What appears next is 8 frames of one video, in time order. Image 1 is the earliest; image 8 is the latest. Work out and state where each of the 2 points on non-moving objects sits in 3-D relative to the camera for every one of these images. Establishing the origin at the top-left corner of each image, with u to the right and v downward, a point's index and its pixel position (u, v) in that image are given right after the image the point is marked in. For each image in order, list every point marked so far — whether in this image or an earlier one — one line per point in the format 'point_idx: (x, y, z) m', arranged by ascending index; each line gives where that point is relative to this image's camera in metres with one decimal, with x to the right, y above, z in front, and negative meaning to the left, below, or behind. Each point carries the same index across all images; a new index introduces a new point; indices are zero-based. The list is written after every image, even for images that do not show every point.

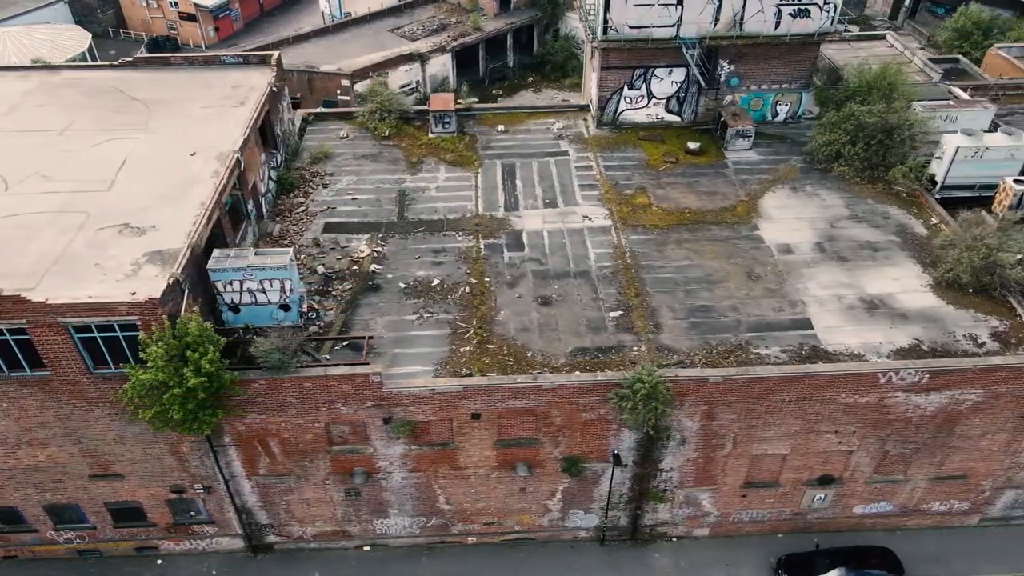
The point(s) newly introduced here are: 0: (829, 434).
0: (+7.8, -3.6, +19.1) m
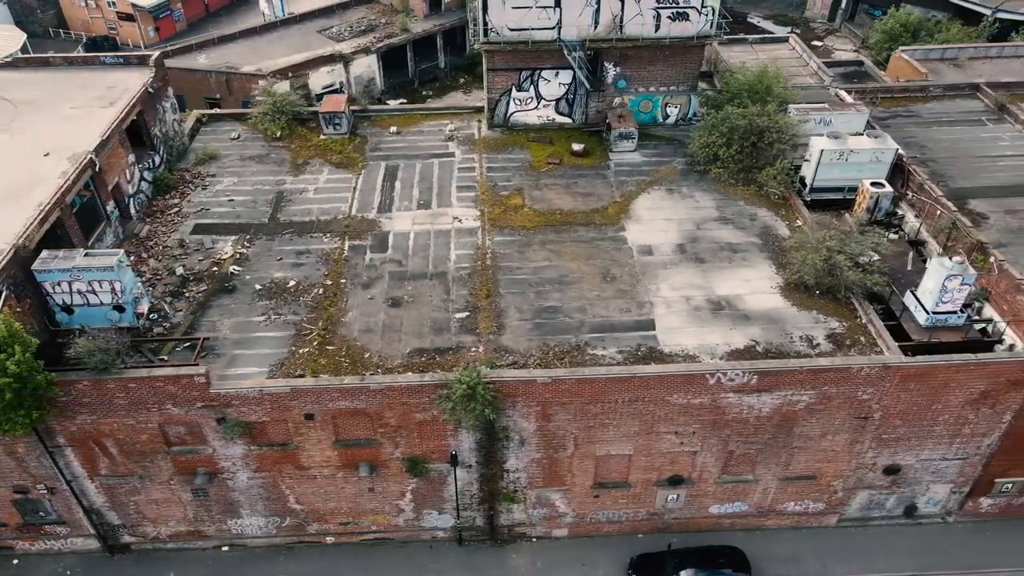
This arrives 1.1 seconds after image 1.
0: (+3.9, -3.6, +19.2) m
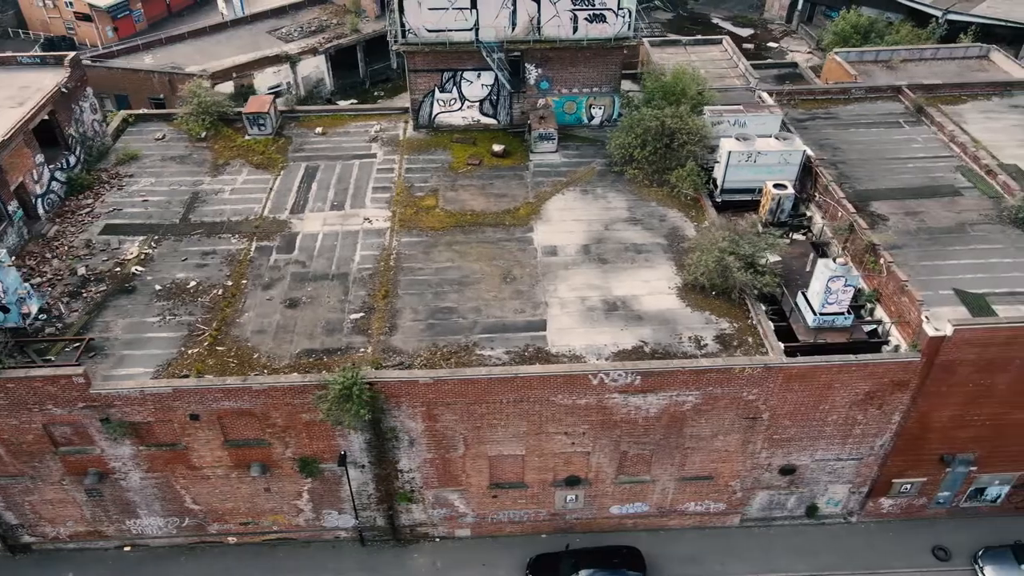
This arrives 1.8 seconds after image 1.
0: (+1.2, -3.7, +19.3) m
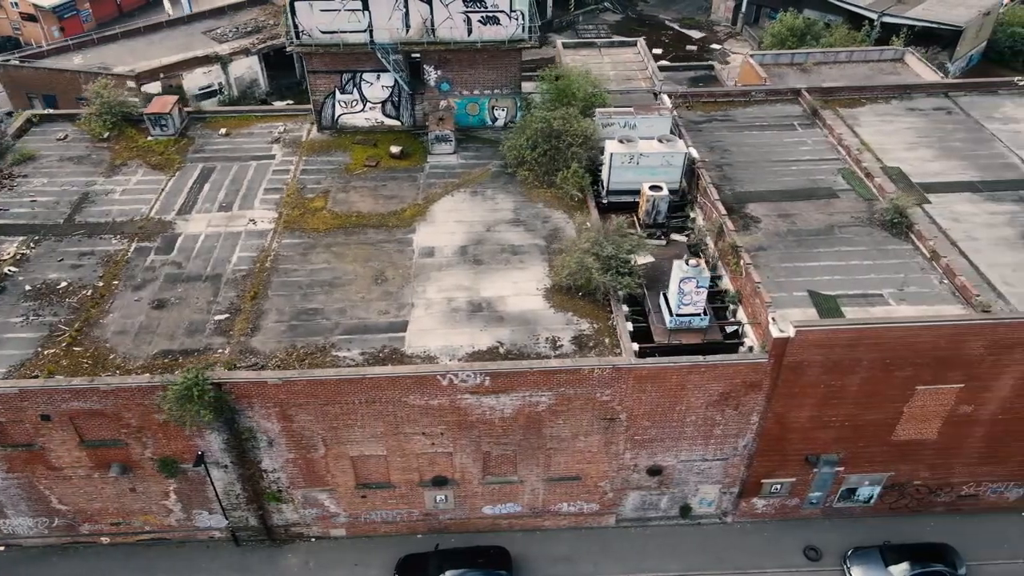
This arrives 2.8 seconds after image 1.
0: (-2.4, -3.7, +19.4) m
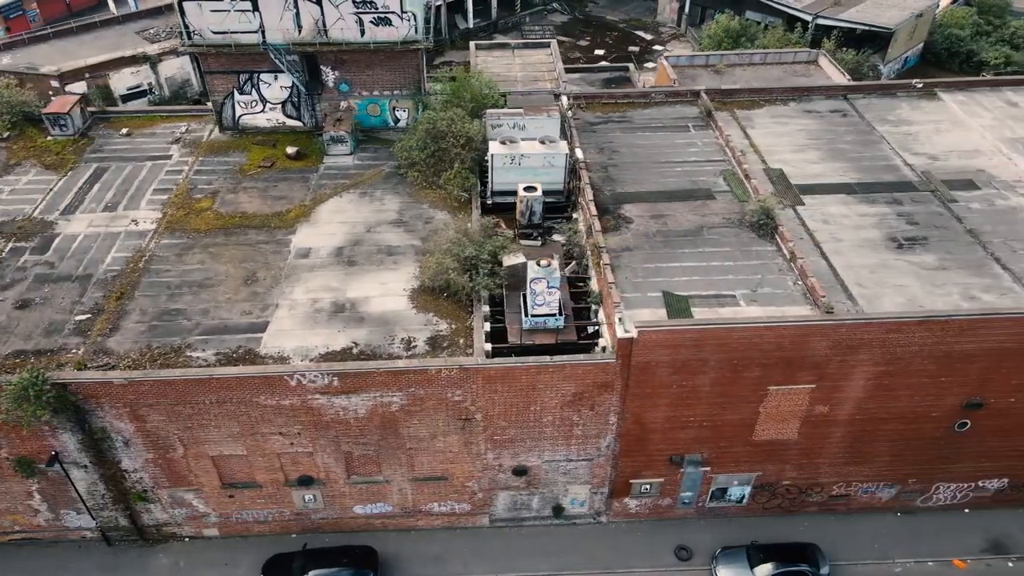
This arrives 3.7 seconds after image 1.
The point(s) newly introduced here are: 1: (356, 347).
0: (-6.0, -3.7, +19.4) m
1: (-3.8, -1.5, +19.1) m
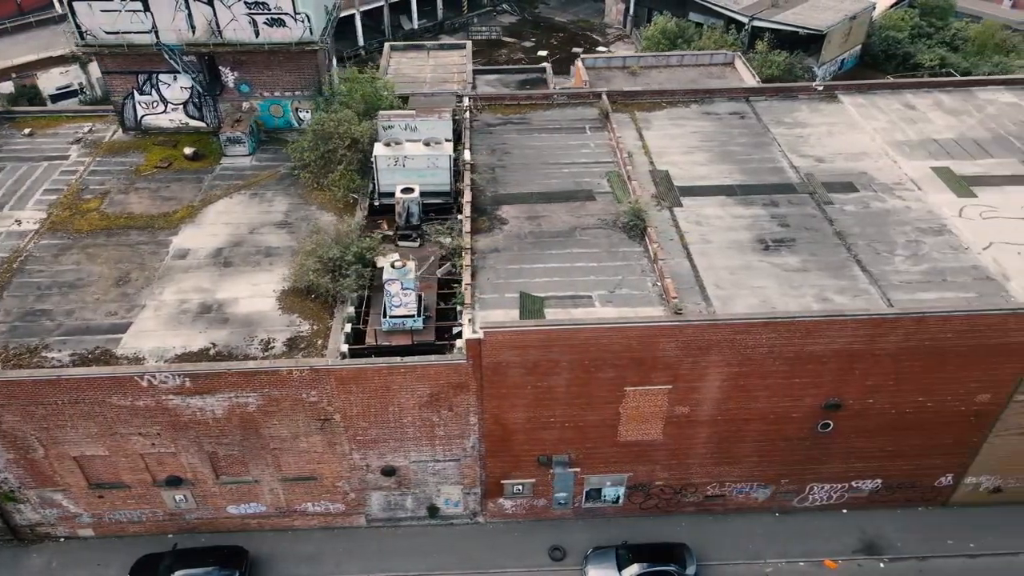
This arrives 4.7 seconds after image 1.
0: (-9.5, -3.7, +19.5) m
1: (-7.4, -1.5, +19.1) m
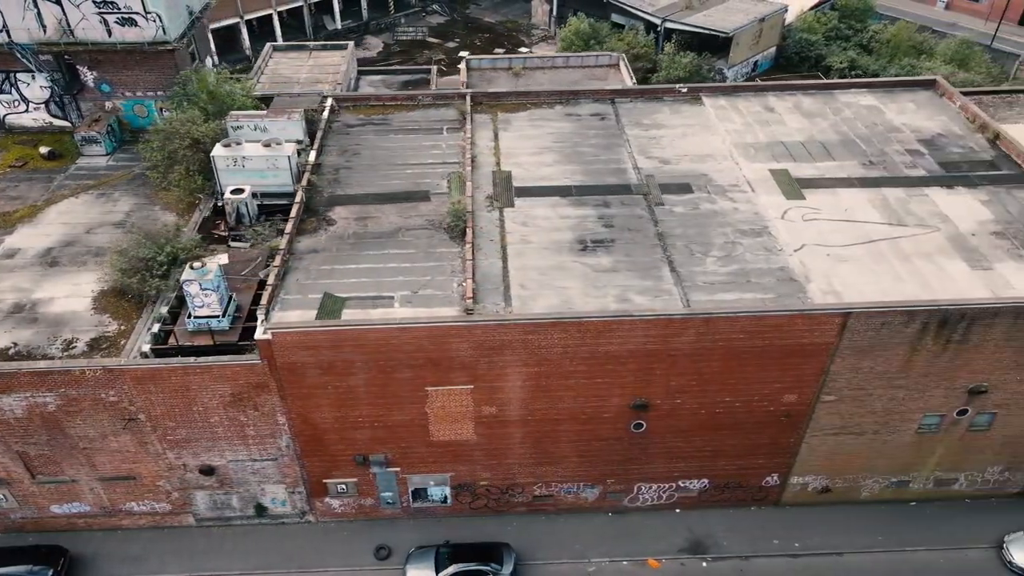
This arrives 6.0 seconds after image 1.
0: (-14.5, -3.7, +19.5) m
1: (-12.3, -1.5, +19.1) m
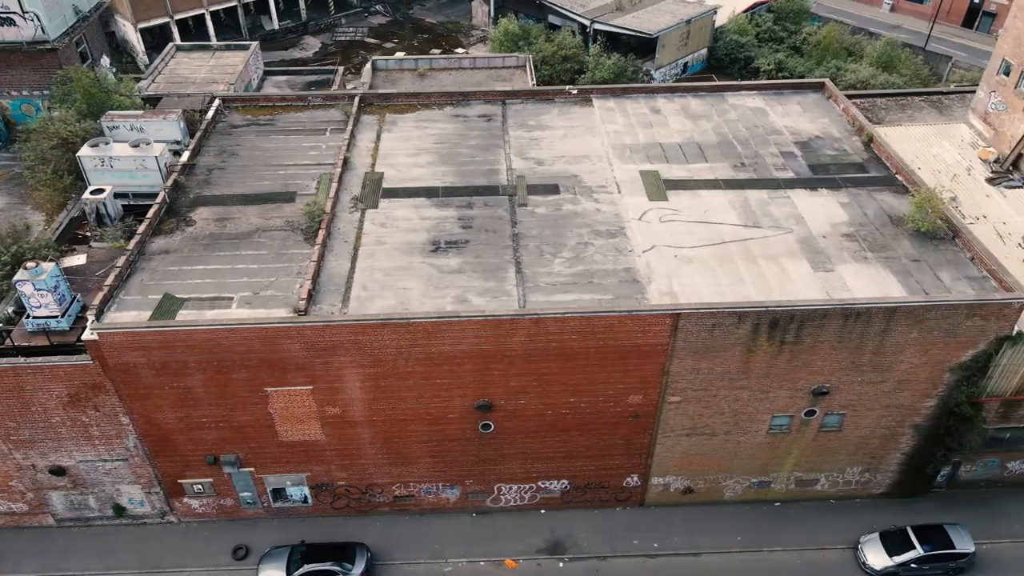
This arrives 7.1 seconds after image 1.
0: (-18.5, -3.7, +19.4) m
1: (-16.4, -1.5, +19.1) m
